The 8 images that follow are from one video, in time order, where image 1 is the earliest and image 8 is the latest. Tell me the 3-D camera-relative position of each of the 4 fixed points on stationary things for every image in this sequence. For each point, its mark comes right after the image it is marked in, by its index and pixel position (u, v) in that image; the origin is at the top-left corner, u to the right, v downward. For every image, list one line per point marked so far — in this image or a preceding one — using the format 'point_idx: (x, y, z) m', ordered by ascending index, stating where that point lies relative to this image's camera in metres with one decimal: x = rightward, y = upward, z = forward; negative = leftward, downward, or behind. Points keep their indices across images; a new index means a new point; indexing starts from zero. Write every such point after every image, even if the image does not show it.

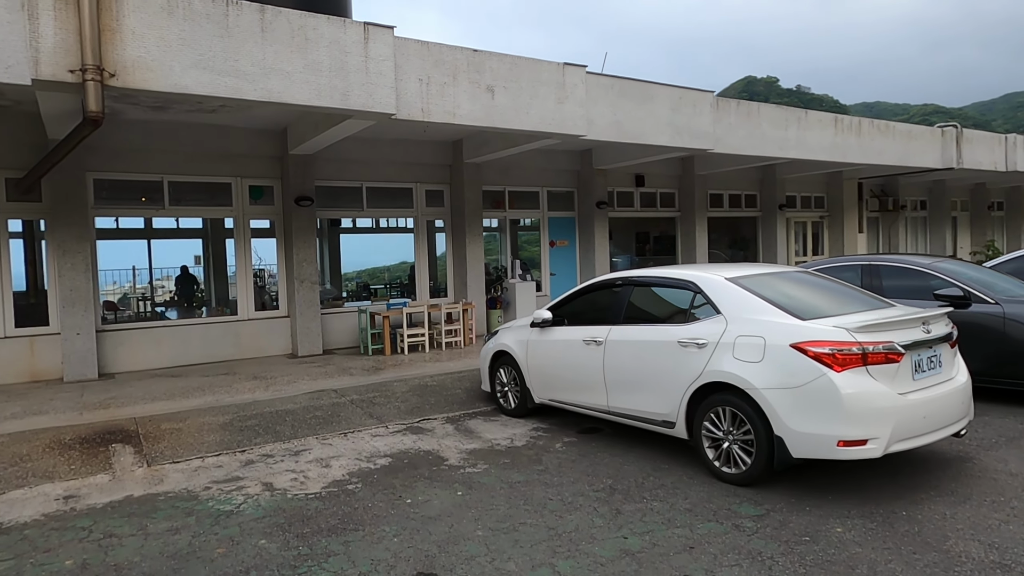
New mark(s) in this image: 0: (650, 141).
0: (+2.1, +2.2, +10.0) m
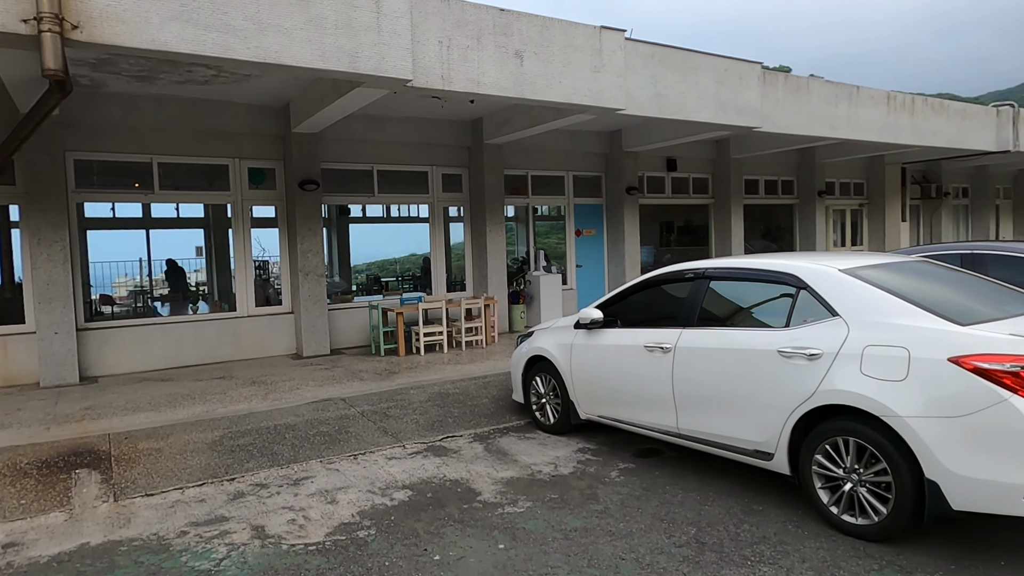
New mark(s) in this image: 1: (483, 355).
0: (+2.5, +2.3, +8.9) m
1: (-0.4, -0.9, +8.6) m
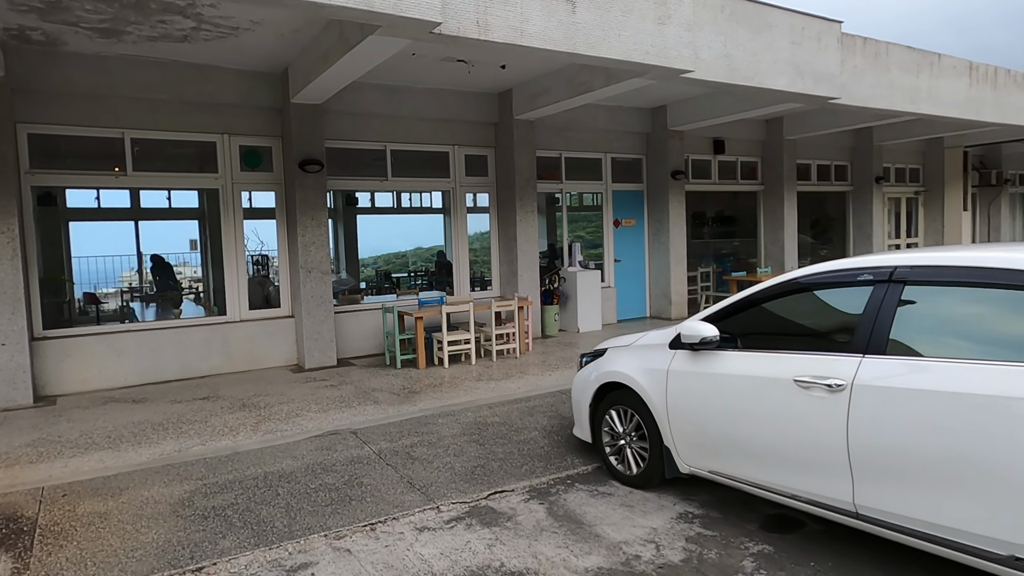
0: (+2.9, +2.3, +7.5) m
1: (+0.1, -0.9, +7.2) m
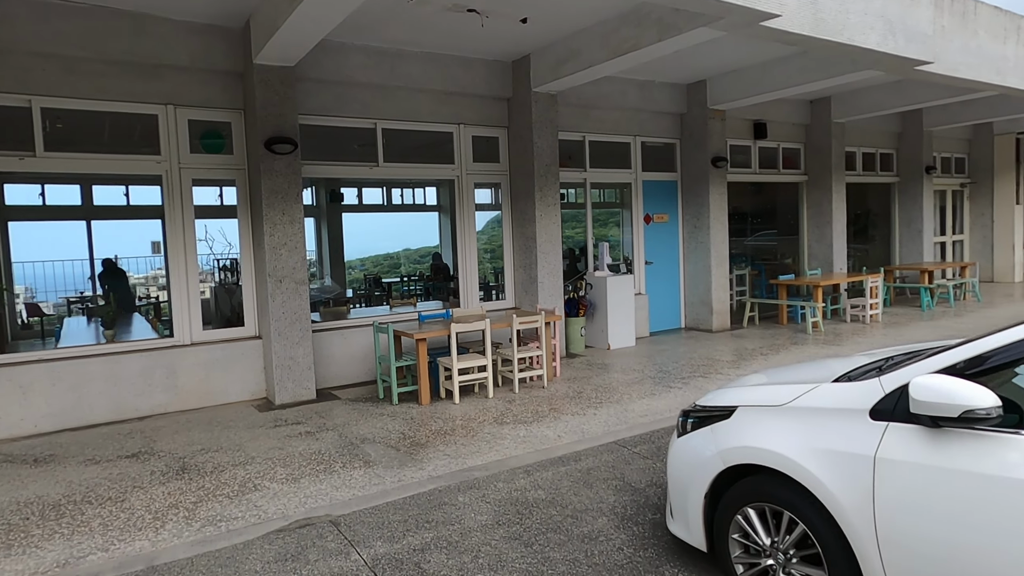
0: (+3.1, +2.2, +6.0) m
1: (+0.3, -1.0, +5.6) m
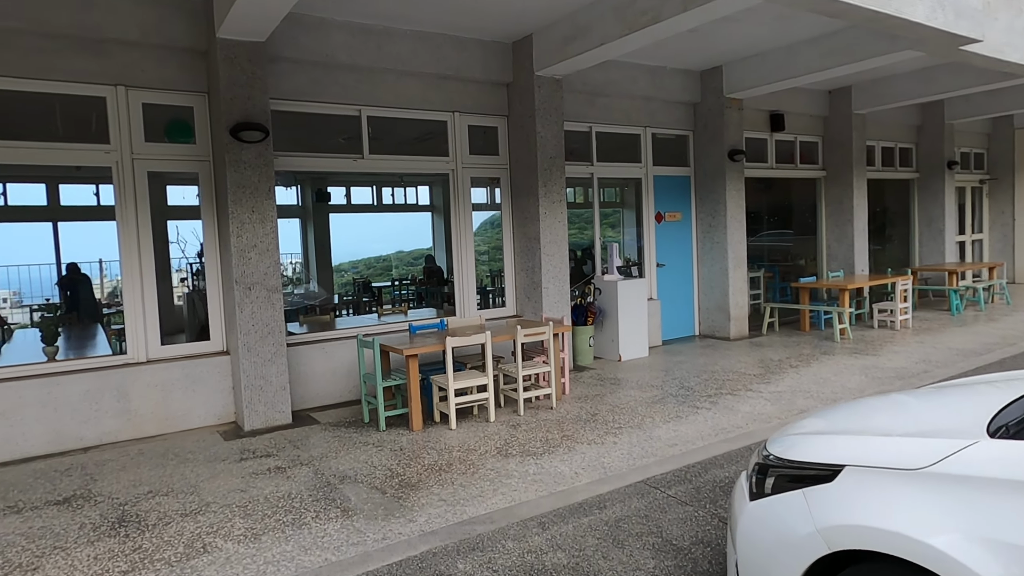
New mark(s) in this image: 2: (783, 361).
0: (+3.1, +2.2, +5.3) m
1: (+0.4, -1.0, +4.9) m
2: (+2.8, -0.7, +6.8) m
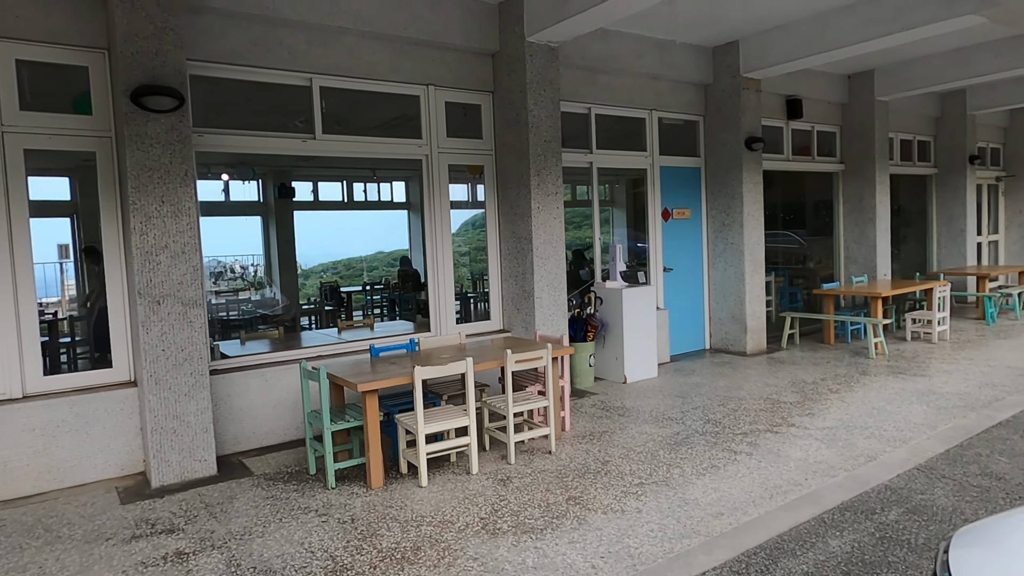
0: (+3.1, +2.1, +4.2) m
1: (+0.3, -1.1, +3.7) m
2: (+2.7, -0.8, +5.7) m
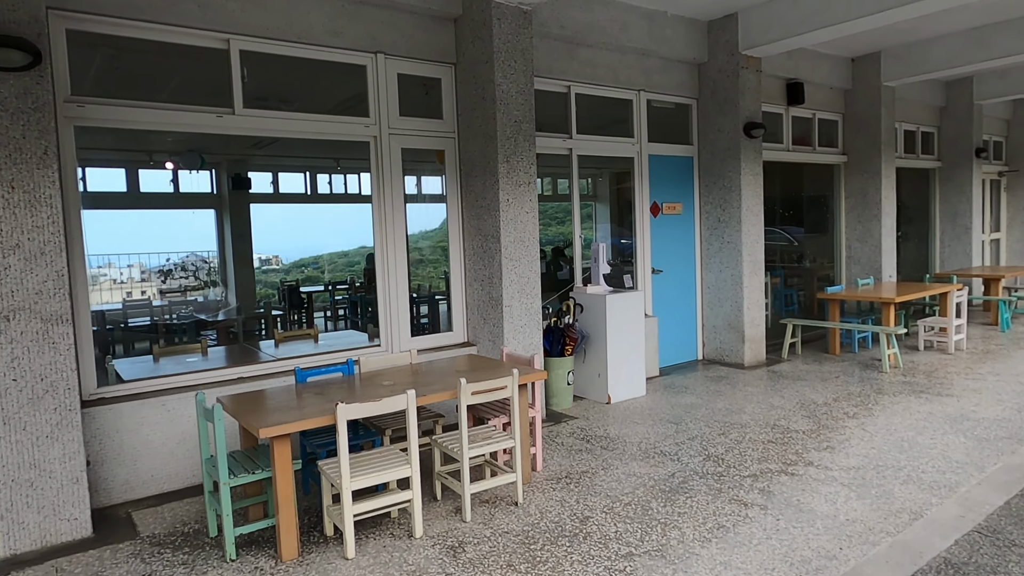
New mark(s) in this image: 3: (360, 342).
0: (+2.8, +2.1, +3.5) m
1: (+0.1, -1.2, +2.9) m
2: (+2.4, -0.9, +5.0) m
3: (-1.2, -0.4, +4.8) m
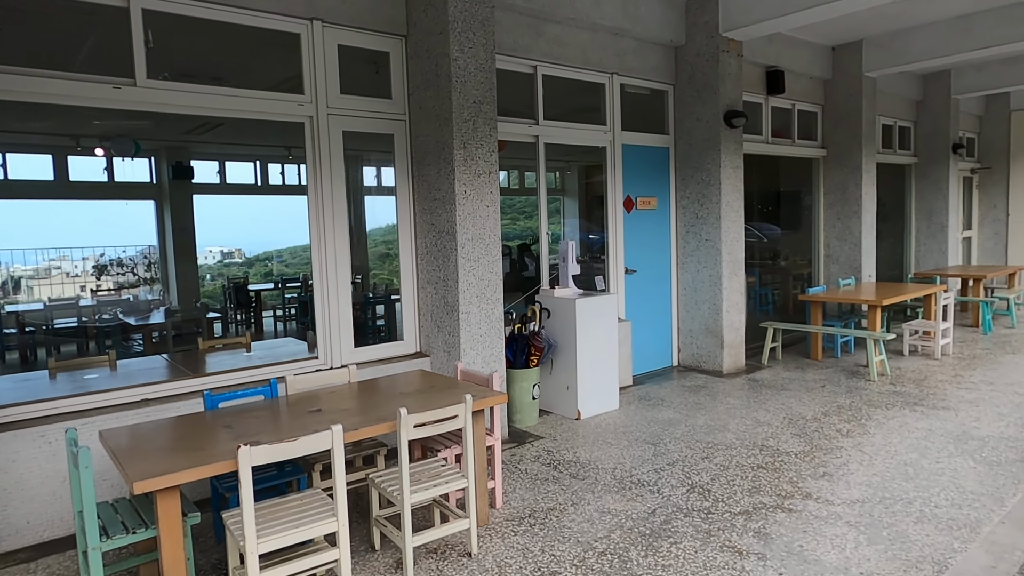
0: (+2.6, +2.0, +3.0) m
1: (-0.1, -1.2, +2.3) m
2: (+2.1, -0.9, +4.5) m
3: (-1.5, -0.4, +4.1) m
